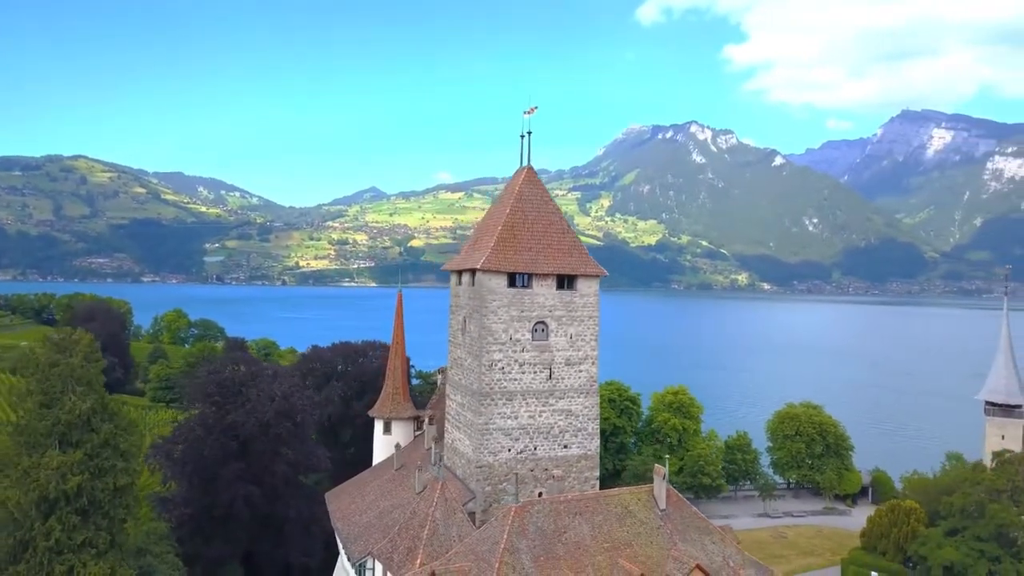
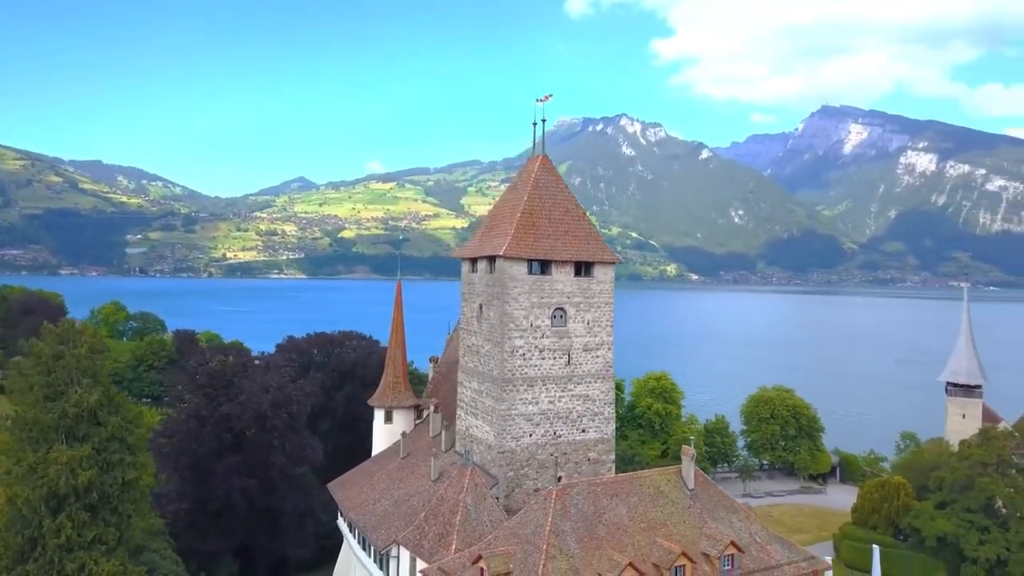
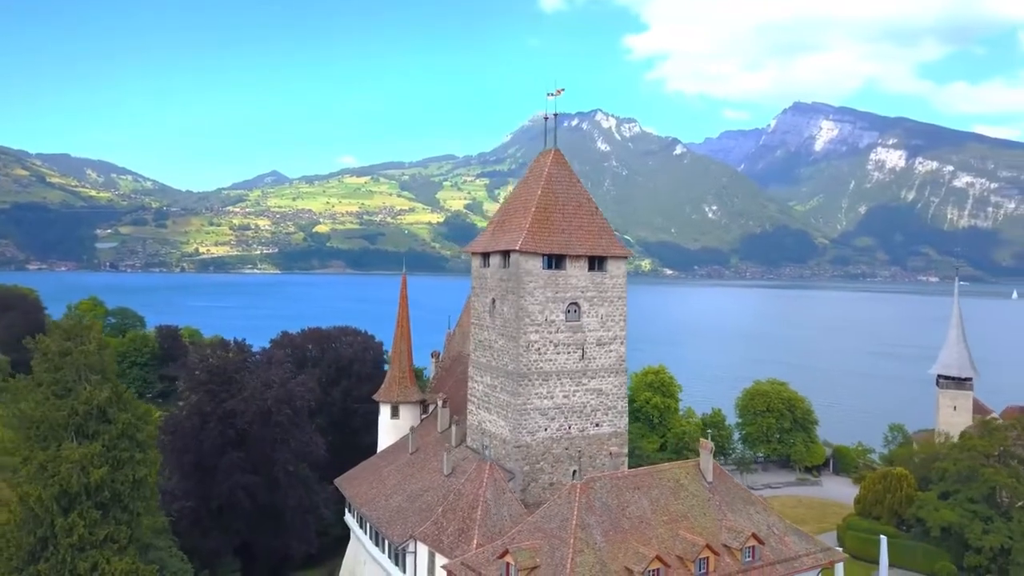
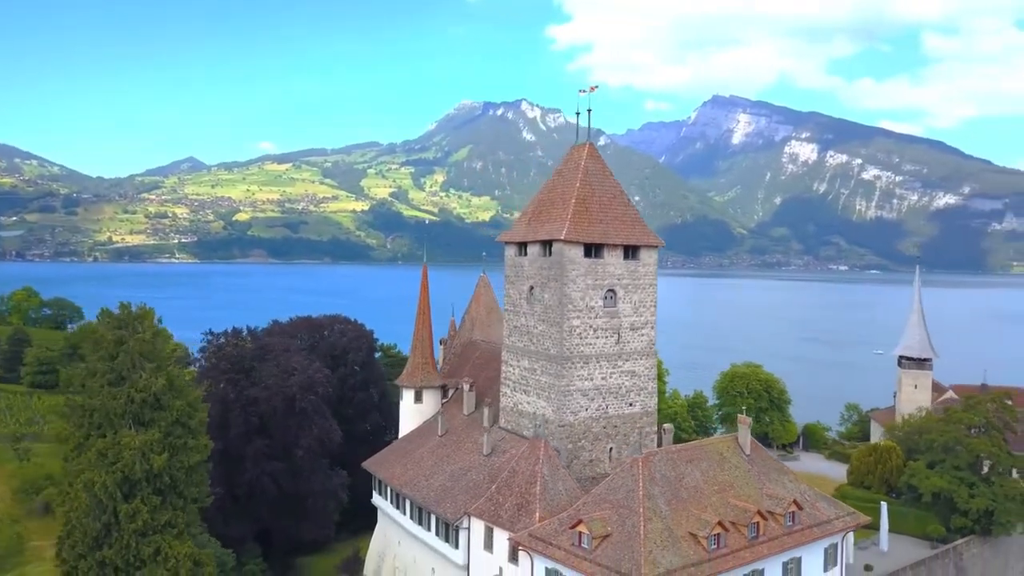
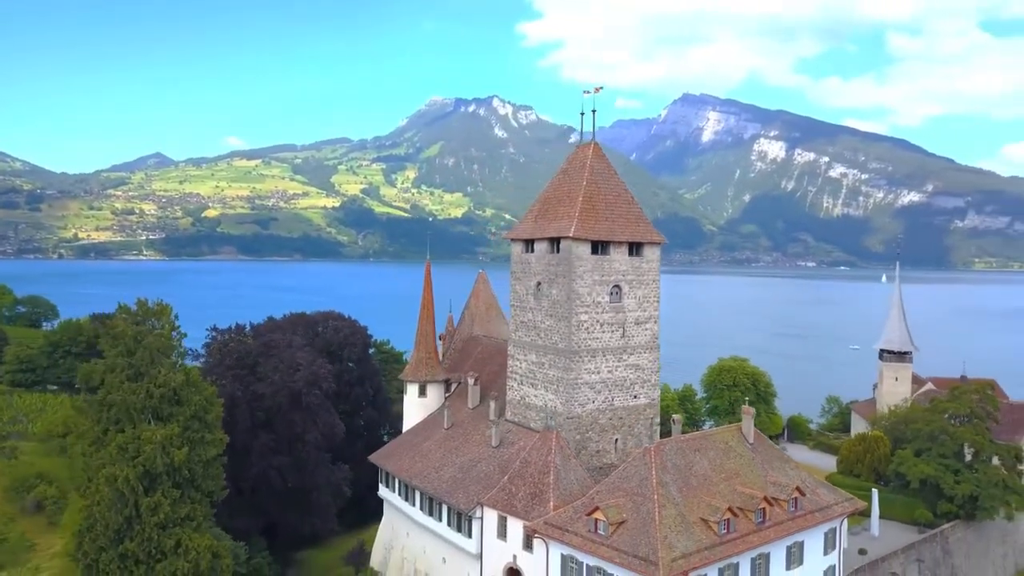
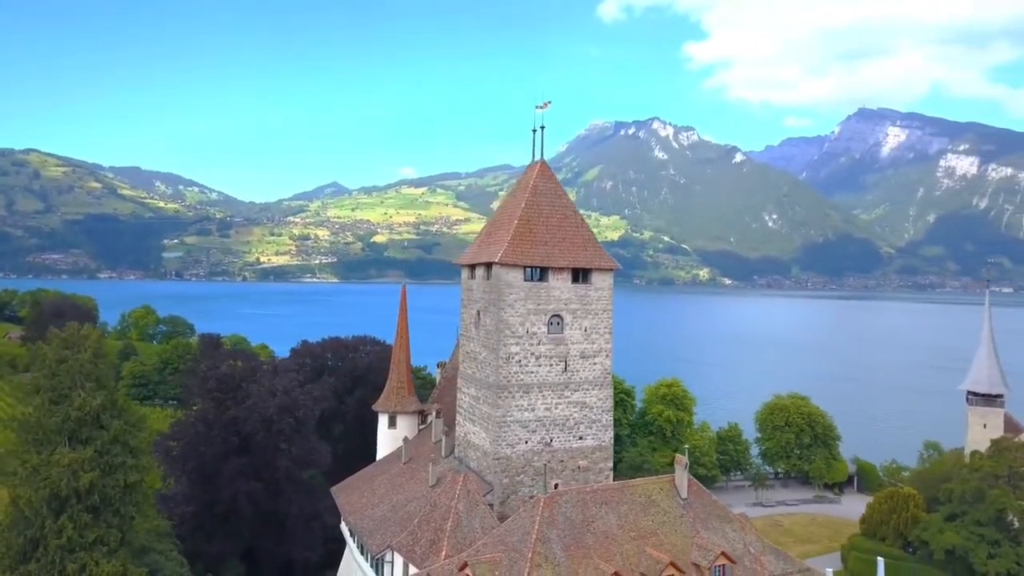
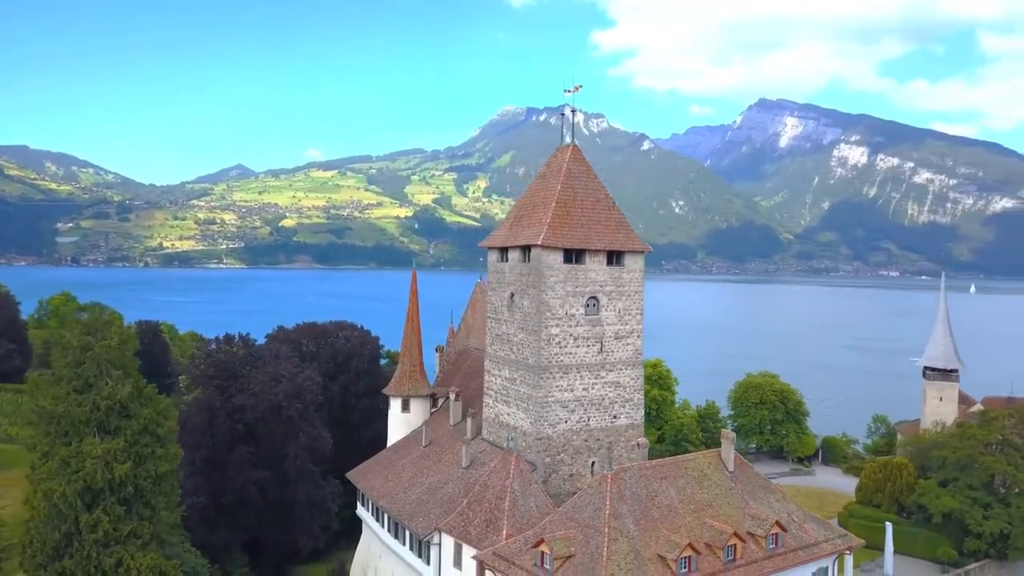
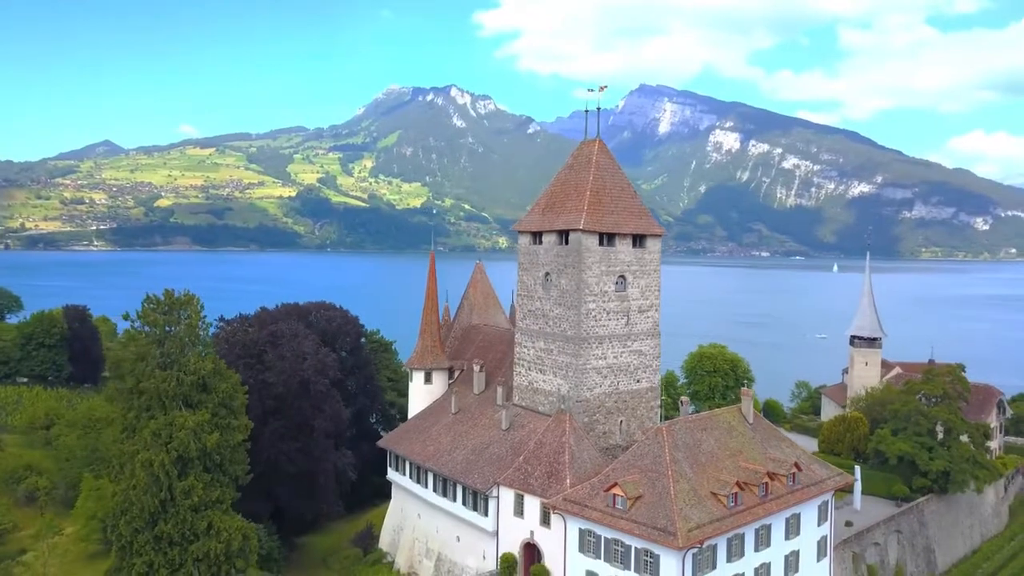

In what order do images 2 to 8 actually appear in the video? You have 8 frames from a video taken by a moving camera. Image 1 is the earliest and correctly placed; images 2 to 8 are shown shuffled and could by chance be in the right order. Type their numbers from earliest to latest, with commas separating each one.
6, 2, 3, 7, 4, 5, 8
